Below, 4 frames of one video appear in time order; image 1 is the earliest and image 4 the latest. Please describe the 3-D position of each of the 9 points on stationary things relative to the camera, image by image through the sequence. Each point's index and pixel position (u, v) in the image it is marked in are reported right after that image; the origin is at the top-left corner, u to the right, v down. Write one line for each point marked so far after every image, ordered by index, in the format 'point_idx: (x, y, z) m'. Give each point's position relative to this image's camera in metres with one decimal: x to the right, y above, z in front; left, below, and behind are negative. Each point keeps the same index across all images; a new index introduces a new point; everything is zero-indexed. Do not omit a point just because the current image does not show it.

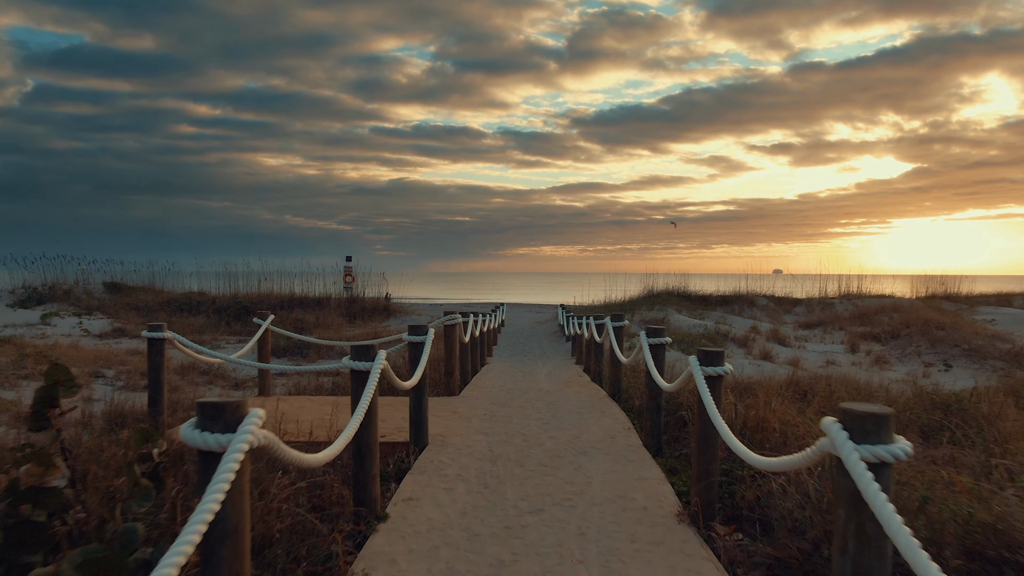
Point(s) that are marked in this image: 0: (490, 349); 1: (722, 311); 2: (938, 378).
0: (-0.3, -0.7, +12.1) m
1: (+4.1, -0.5, +20.0) m
2: (+4.3, -0.9, +10.5) m
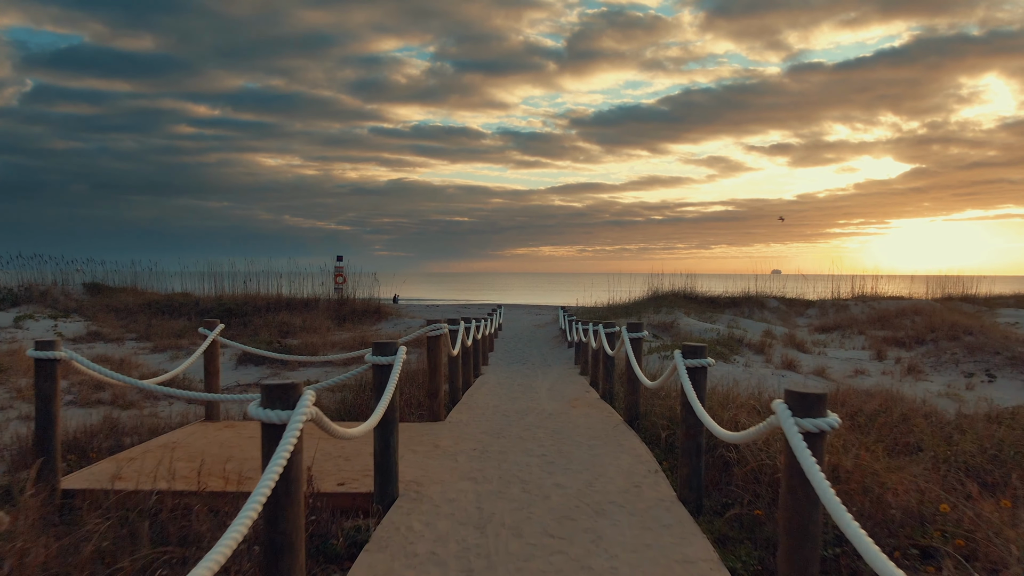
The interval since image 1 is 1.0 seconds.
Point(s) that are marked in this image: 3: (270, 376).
0: (-0.3, -0.7, +11.1) m
1: (+4.0, -0.5, +18.9) m
2: (+4.3, -0.9, +9.4) m
3: (-2.8, -1.0, +11.8) m
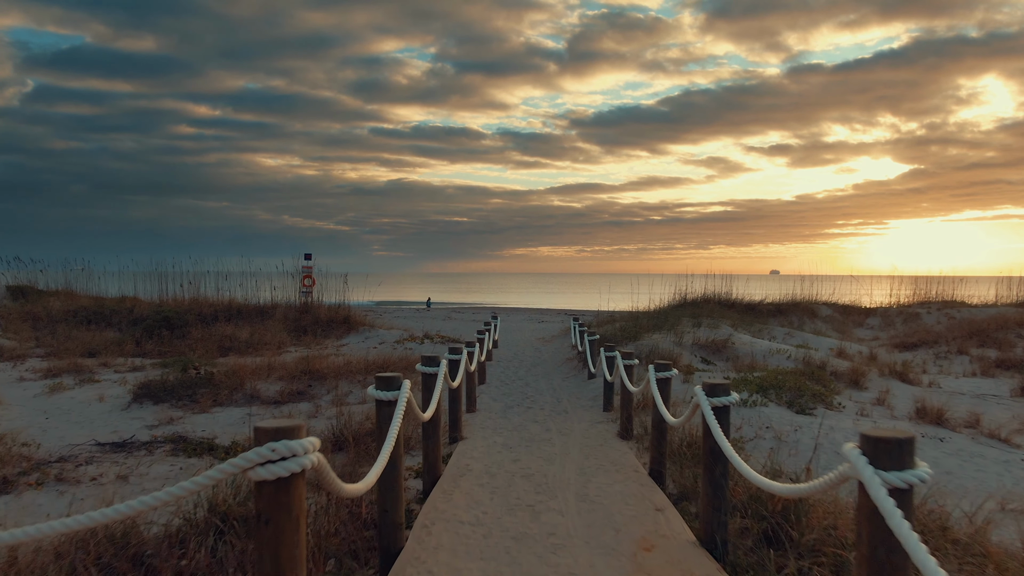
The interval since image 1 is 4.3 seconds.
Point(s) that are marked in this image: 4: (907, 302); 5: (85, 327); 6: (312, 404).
0: (-0.3, -0.8, +7.5) m
1: (+4.0, -0.6, +15.3) m
2: (+4.3, -1.0, +5.8) m
3: (-2.8, -1.1, +8.2) m
4: (+7.3, -0.3, +19.1) m
5: (-7.0, -0.6, +16.8) m
6: (-1.7, -1.0, +8.8) m
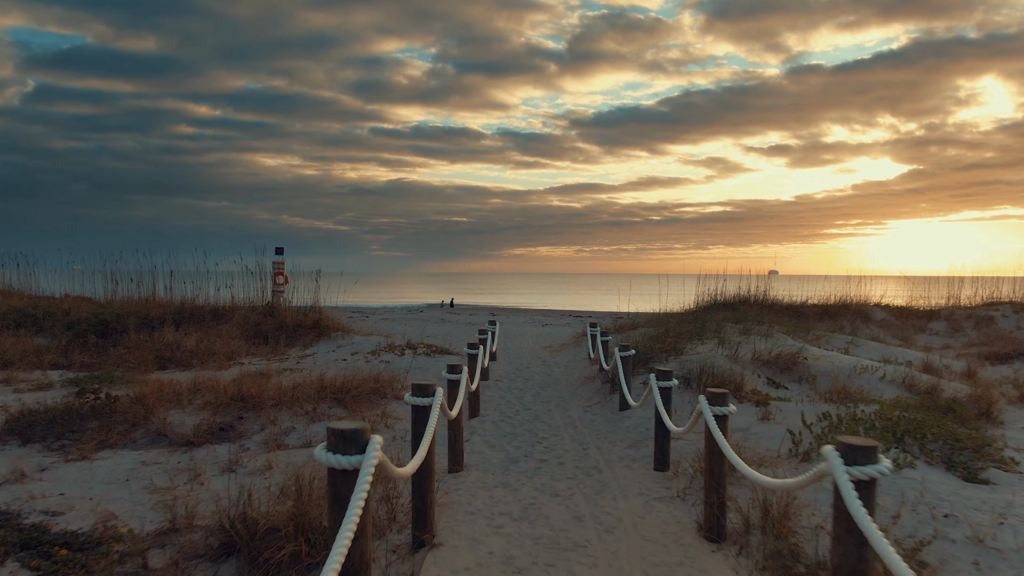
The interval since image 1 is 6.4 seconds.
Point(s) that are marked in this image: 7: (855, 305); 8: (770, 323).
0: (-0.3, -0.8, +4.9) m
1: (+4.1, -0.5, +12.8) m
2: (+4.3, -1.0, +3.2) m
3: (-2.8, -1.0, +5.7) m
4: (+7.4, -0.3, +16.6) m
5: (-7.0, -0.6, +14.2) m
6: (-1.7, -1.0, +6.3) m
7: (+5.2, -0.3, +15.6) m
8: (+3.0, -0.4, +11.8) m
